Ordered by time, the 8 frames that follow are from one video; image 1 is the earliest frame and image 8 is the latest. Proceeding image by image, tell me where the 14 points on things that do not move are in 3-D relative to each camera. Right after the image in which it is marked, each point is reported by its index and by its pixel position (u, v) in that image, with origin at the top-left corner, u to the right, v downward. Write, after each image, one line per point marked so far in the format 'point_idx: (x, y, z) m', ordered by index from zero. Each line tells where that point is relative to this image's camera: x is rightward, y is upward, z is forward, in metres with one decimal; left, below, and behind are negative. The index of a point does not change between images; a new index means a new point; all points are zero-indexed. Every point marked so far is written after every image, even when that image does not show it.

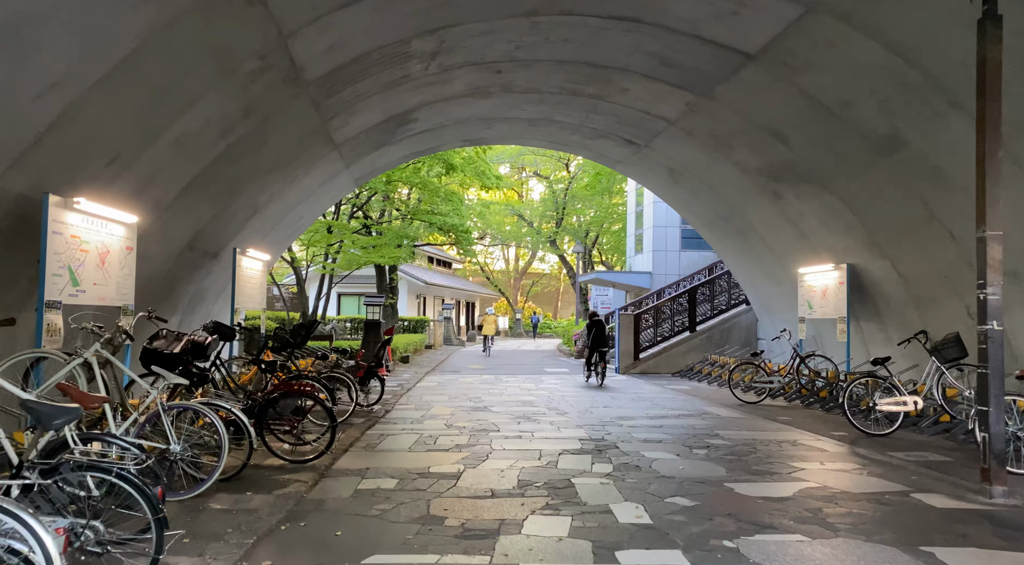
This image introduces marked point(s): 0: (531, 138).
0: (+0.3, +2.3, +11.9) m
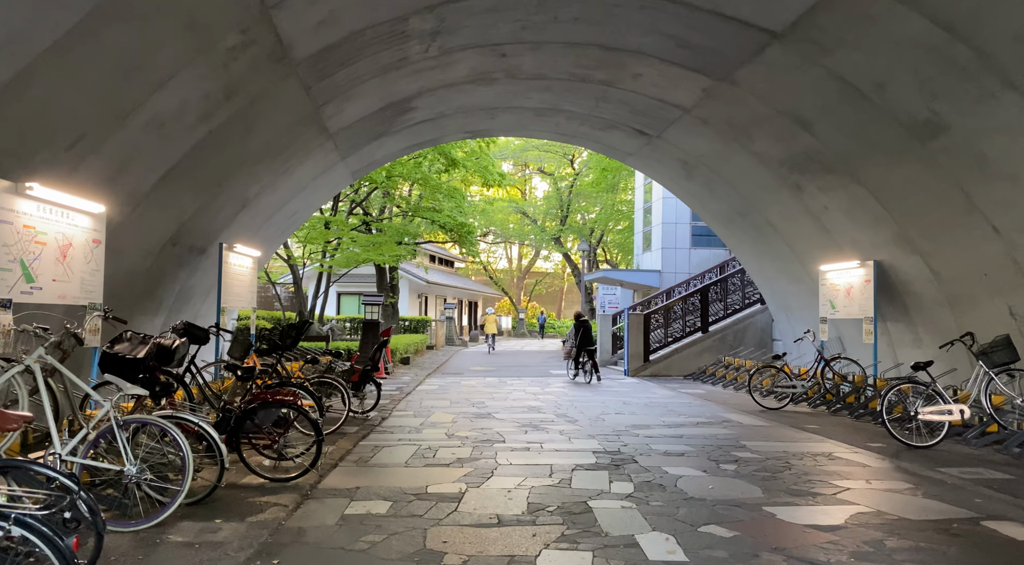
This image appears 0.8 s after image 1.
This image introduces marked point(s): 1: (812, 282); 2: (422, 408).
0: (+0.4, +2.3, +11.3) m
1: (+4.1, 0.0, +10.4) m
2: (-1.0, -1.4, +8.3) m
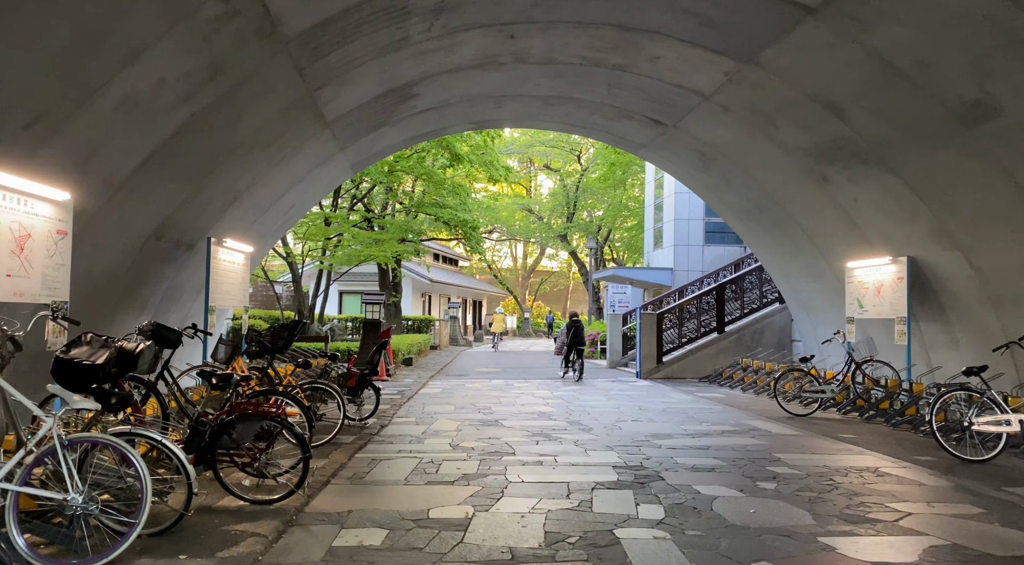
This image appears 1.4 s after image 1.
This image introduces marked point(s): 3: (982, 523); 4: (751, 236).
0: (+0.5, +2.3, +10.8) m
1: (+4.2, 0.0, +9.9) m
2: (-0.9, -1.3, +7.7) m
3: (+2.3, -1.2, +3.8) m
4: (+3.6, +0.7, +11.4) m
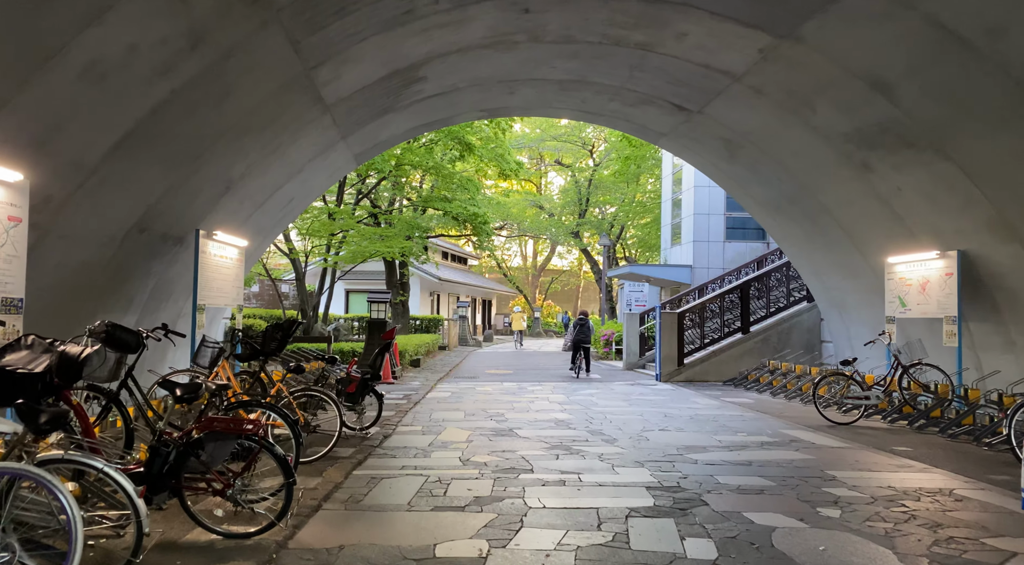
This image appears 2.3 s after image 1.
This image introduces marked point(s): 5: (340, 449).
0: (+0.6, +2.4, +10.1) m
1: (+4.4, +0.1, +9.2) m
2: (-0.7, -1.3, +7.1) m
3: (+2.4, -1.2, +3.1) m
4: (+3.7, +0.7, +10.7) m
5: (-1.3, -1.2, +5.5) m
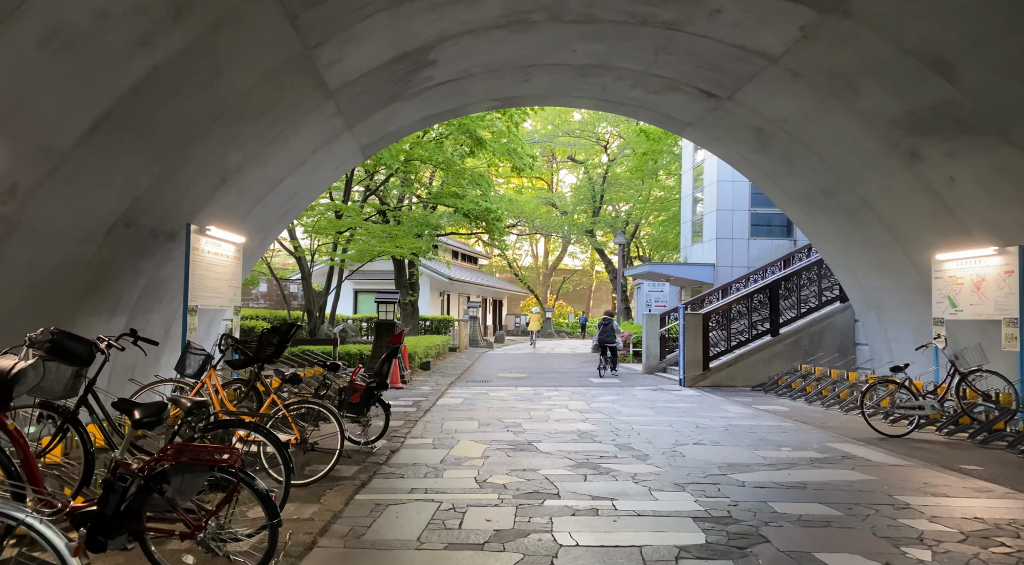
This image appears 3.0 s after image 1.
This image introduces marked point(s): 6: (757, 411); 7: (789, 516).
0: (+0.8, +2.4, +9.5) m
1: (+4.6, +0.1, +8.5) m
2: (-0.6, -1.3, +6.5) m
3: (+2.5, -1.1, +2.5) m
4: (+4.0, +0.7, +10.0) m
5: (-1.1, -1.2, +4.9) m
6: (+2.6, -1.4, +8.1) m
7: (+1.4, -1.2, +3.9) m
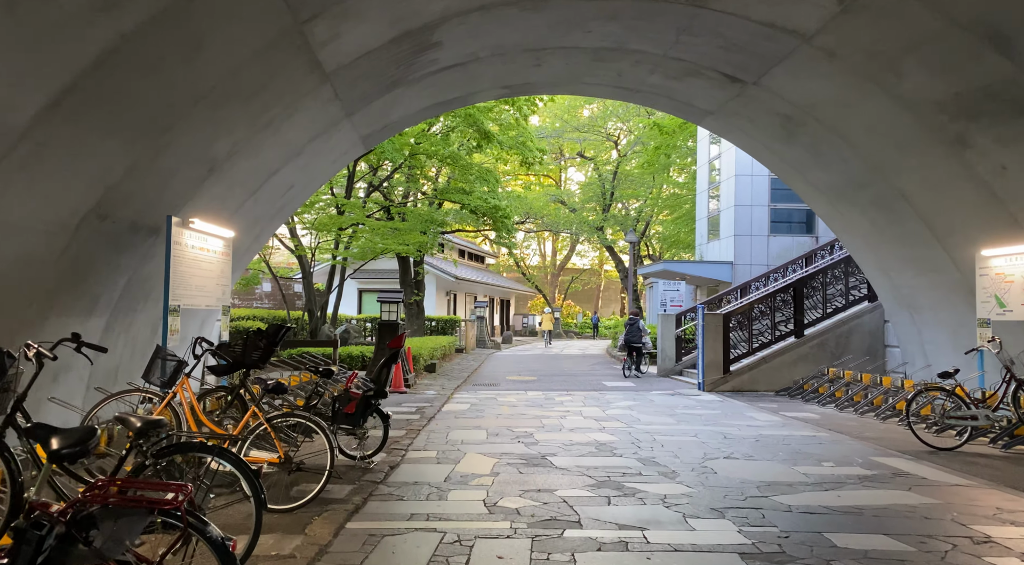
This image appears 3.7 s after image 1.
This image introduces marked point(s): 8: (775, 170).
0: (+0.9, +2.4, +9.0) m
1: (+4.7, +0.1, +7.9) m
2: (-0.5, -1.3, +6.0) m
3: (+2.6, -1.1, +1.9) m
4: (+4.1, +0.8, +9.4) m
5: (-1.0, -1.2, +4.4) m
6: (+2.7, -1.3, +7.5) m
7: (+1.5, -1.2, +3.3) m
8: (+3.3, +1.4, +9.6) m
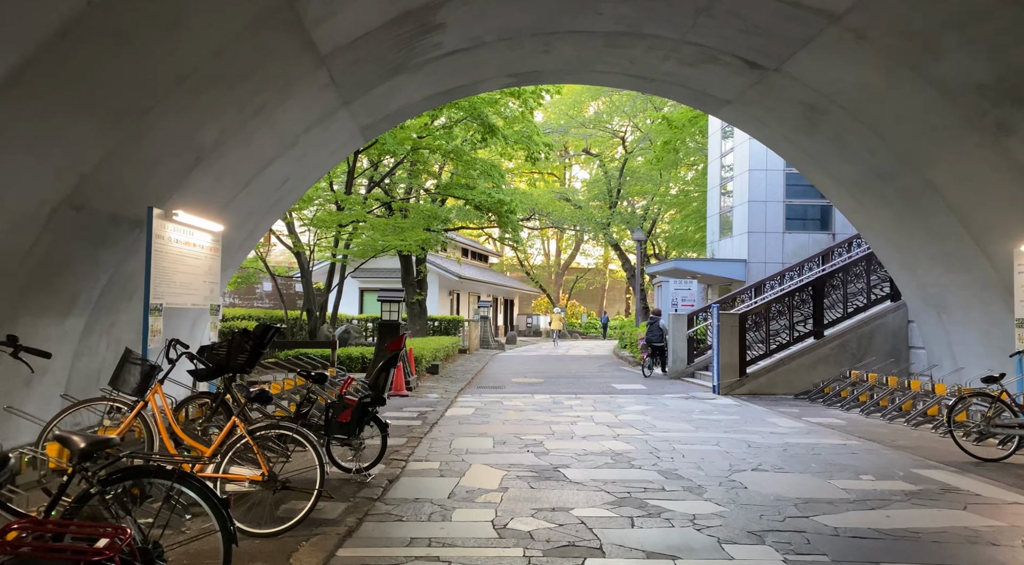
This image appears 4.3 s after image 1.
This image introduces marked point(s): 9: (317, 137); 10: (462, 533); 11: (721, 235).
0: (+1.0, +2.4, +8.5) m
1: (+4.7, +0.1, +7.5) m
2: (-0.4, -1.2, +5.5) m
3: (+2.6, -1.1, +1.5) m
4: (+4.1, +0.8, +9.0) m
5: (-1.0, -1.2, +4.0) m
6: (+2.8, -1.3, +7.1) m
7: (+1.5, -1.1, +2.9) m
8: (+3.4, +1.5, +9.2) m
9: (-1.9, +1.5, +7.6) m
10: (-0.2, -1.2, +3.6) m
11: (+4.5, +1.0, +16.8) m
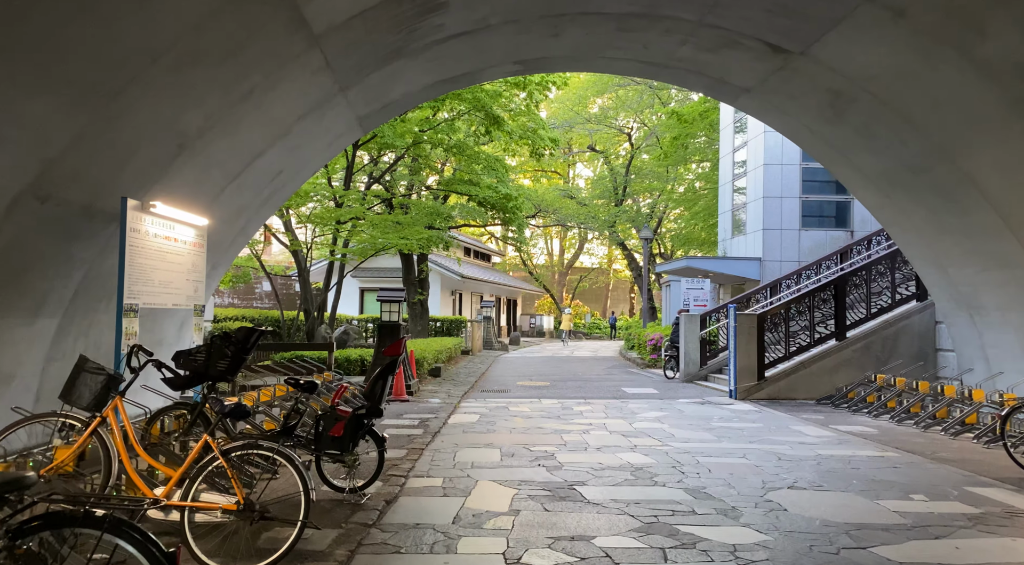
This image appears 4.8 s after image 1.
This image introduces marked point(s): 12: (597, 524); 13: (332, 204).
0: (+1.1, +2.4, +8.0) m
1: (+4.8, +0.1, +7.0) m
2: (-0.4, -1.2, +5.0) m
3: (+2.7, -1.1, +1.0) m
4: (+4.2, +0.8, +8.5) m
5: (-0.9, -1.2, +3.5) m
6: (+2.8, -1.3, +6.6) m
7: (+1.6, -1.1, +2.4) m
8: (+3.5, +1.5, +8.7) m
9: (-1.9, +1.5, +7.1) m
10: (-0.2, -1.2, +3.1) m
11: (+4.6, +1.1, +16.3) m
12: (+0.4, -1.2, +3.7) m
13: (-2.9, +1.3, +12.3) m
